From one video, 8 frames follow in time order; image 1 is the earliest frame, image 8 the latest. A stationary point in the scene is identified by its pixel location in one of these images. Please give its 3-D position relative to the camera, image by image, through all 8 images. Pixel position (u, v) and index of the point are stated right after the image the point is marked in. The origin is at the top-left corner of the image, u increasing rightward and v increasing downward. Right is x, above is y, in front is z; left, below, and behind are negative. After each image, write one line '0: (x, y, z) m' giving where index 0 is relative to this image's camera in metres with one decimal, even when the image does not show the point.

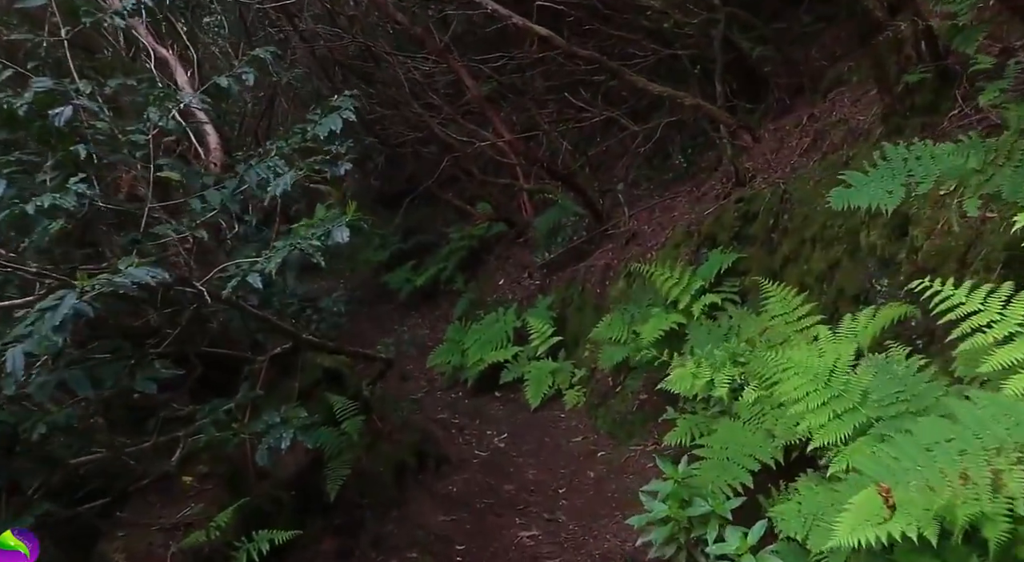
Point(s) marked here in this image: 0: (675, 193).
0: (+1.9, +1.0, +10.5) m
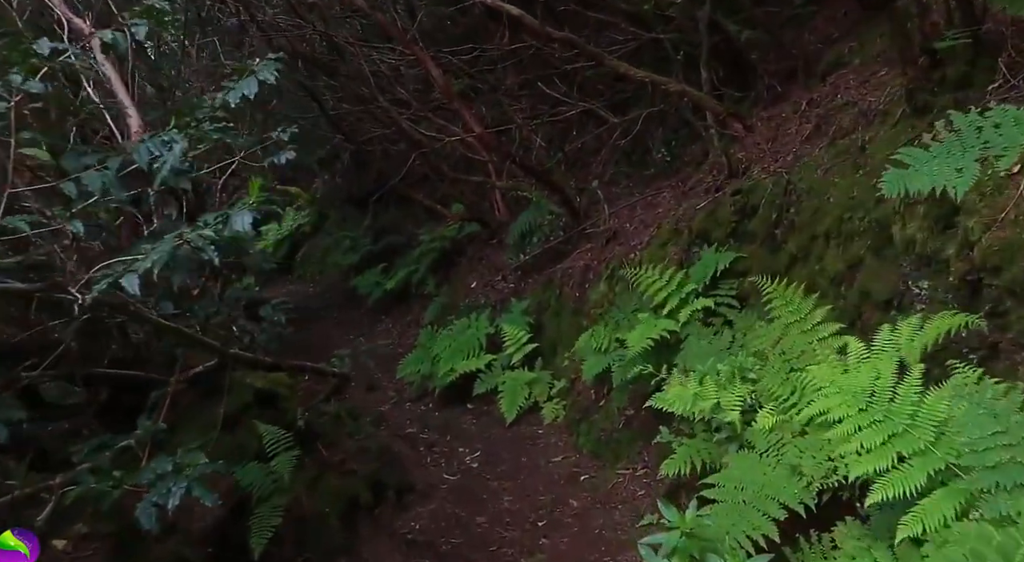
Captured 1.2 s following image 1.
0: (+1.6, +1.0, +9.8) m
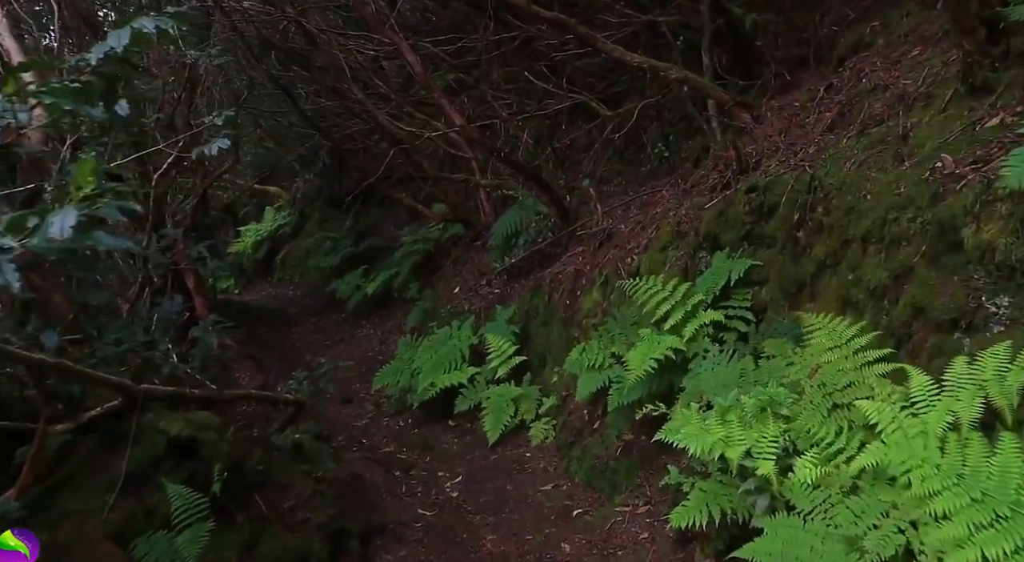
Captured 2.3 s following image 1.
0: (+1.5, +1.0, +9.1) m
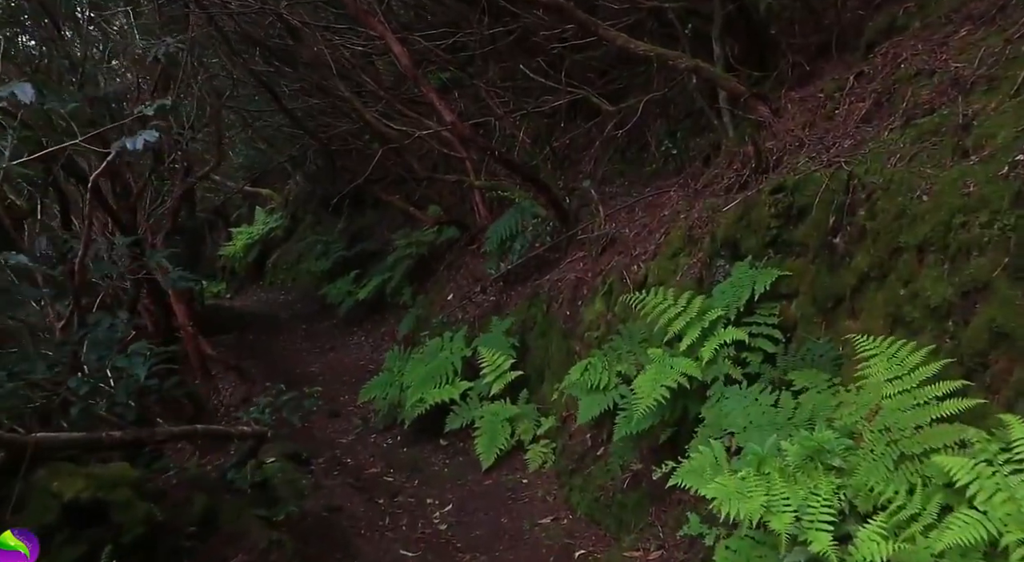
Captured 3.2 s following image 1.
0: (+1.4, +0.9, +8.5) m
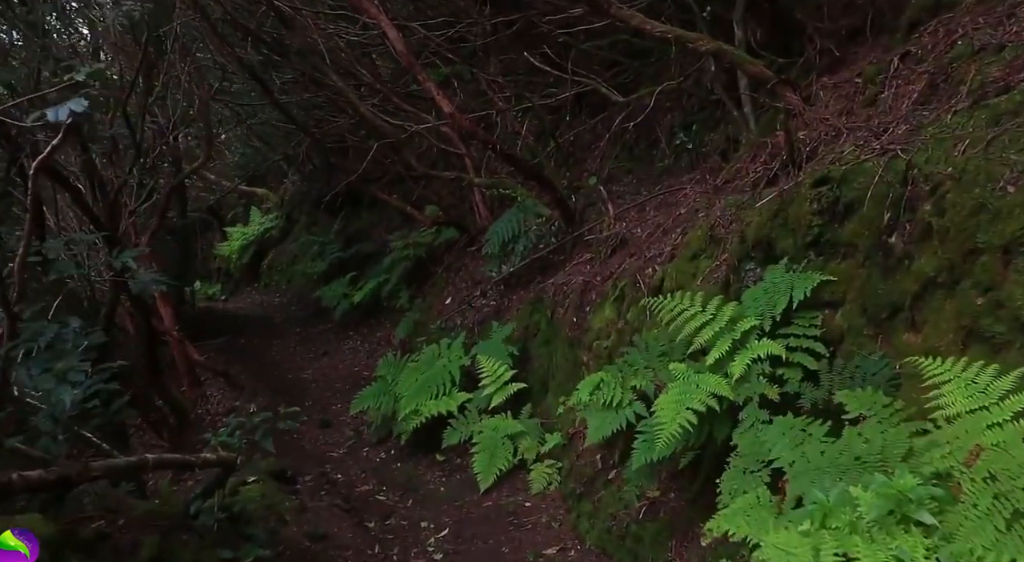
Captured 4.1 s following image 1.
0: (+1.4, +0.8, +7.9) m
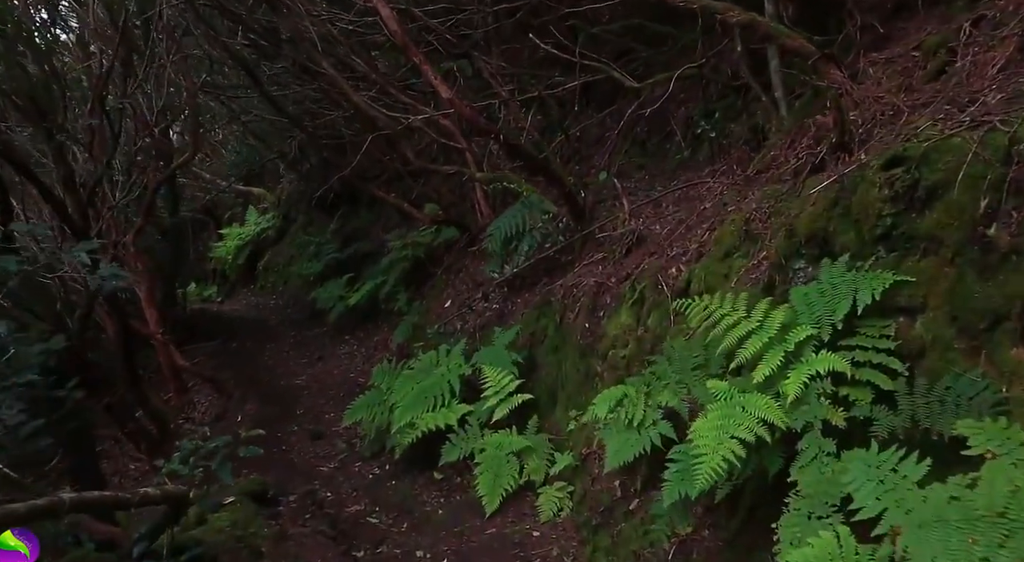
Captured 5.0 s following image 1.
0: (+1.5, +0.8, +7.2) m
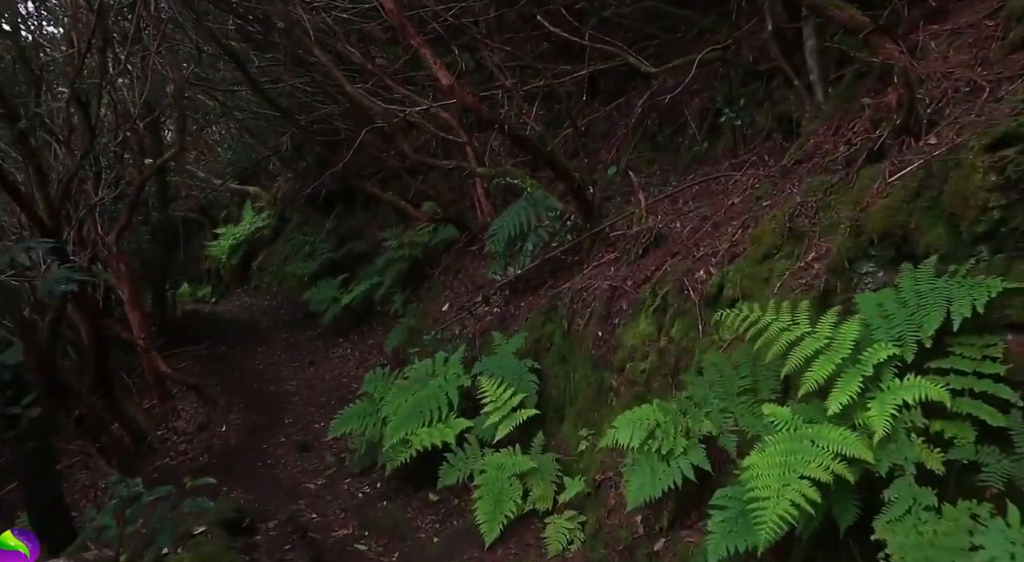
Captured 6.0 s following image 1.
0: (+1.5, +0.8, +6.6) m
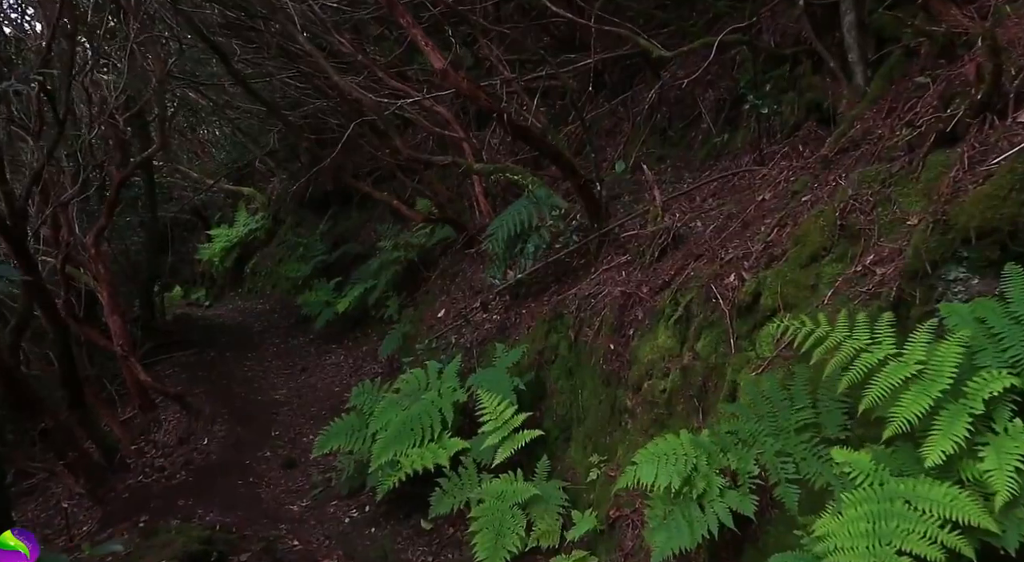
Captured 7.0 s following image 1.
0: (+1.5, +0.8, +6.0) m
